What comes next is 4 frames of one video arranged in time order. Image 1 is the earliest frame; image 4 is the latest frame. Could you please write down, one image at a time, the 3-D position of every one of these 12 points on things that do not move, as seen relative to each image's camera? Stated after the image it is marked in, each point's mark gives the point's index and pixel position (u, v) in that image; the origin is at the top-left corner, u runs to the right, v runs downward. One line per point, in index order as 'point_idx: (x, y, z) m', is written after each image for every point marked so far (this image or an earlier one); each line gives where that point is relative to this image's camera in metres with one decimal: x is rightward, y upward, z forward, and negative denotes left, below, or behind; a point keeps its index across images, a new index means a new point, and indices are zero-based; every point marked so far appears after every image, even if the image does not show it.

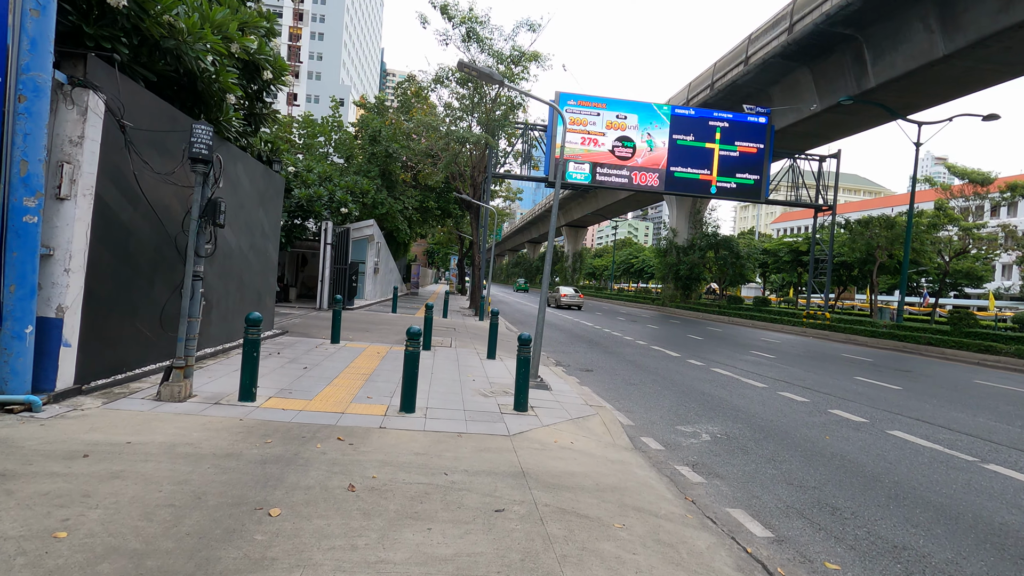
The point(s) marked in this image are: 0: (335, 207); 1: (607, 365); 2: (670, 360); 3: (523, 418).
0: (-6.5, +3.0, +19.7) m
1: (+2.3, -1.9, +12.9) m
2: (+4.2, -1.9, +14.4) m
3: (+0.1, -1.6, +6.5) m
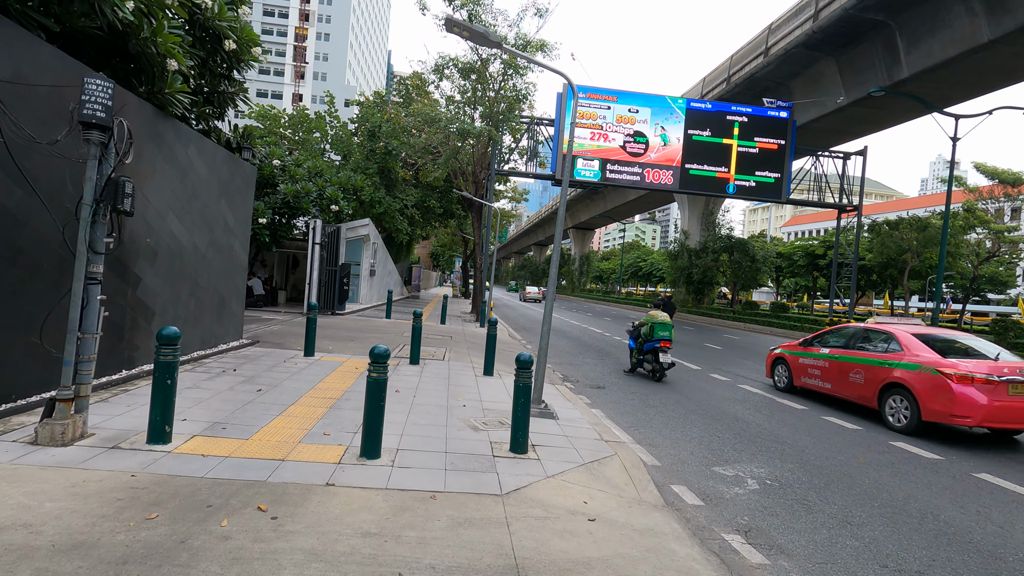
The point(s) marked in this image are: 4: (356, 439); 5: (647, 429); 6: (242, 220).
0: (-6.3, +2.9, +18.3) m
1: (+2.3, -2.0, +11.4) m
2: (+4.2, -2.1, +12.9) m
3: (+0.1, -1.6, +5.0) m
4: (-1.5, -1.5, +5.2) m
5: (+1.9, -2.0, +7.6) m
6: (-5.0, +1.3, +10.1) m
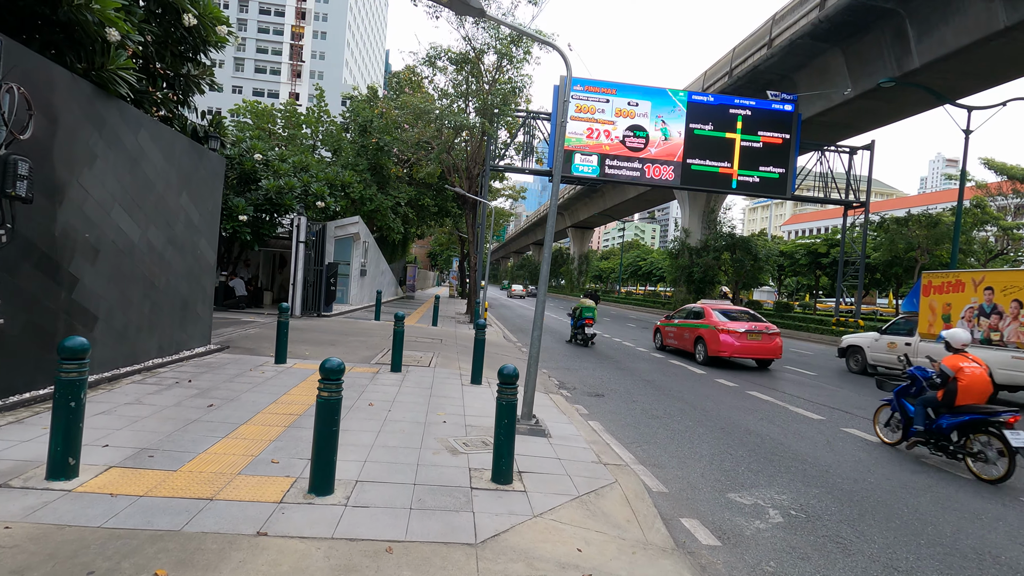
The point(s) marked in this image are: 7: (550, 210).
0: (-6.5, +2.8, +17.5) m
1: (+2.2, -2.0, +10.6) m
2: (+4.1, -2.1, +12.1) m
3: (-0.1, -1.6, +4.2) m
4: (-1.7, -1.5, +4.4) m
5: (+1.8, -2.0, +6.8) m
6: (-5.2, +1.2, +9.2) m
7: (+0.5, +1.1, +7.5) m
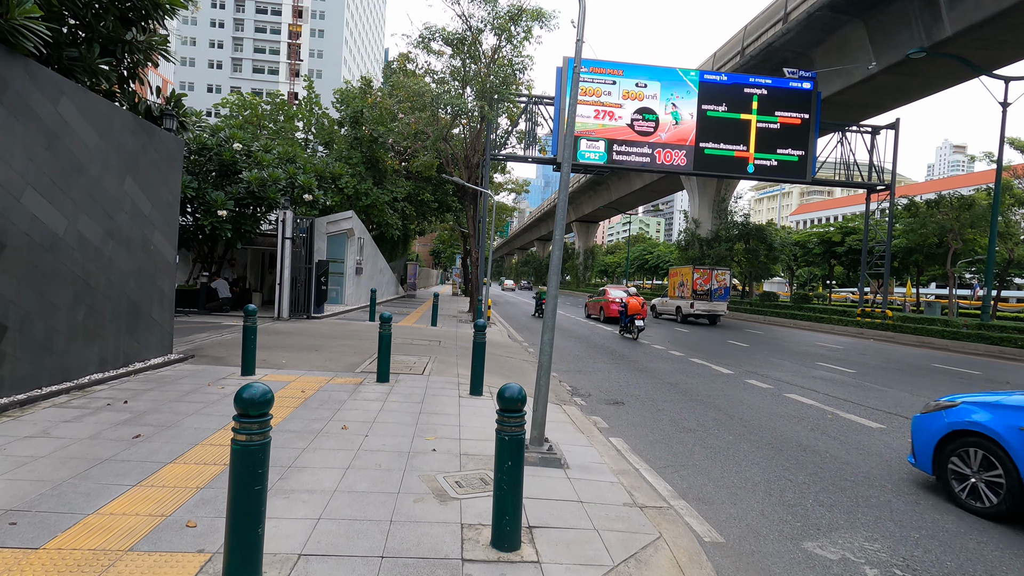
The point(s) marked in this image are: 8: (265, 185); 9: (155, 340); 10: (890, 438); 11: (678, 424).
0: (-6.5, +2.8, +16.3) m
1: (+2.3, -1.8, +9.3) m
2: (+4.2, -1.9, +10.8) m
3: (0.0, -1.6, +2.9) m
4: (-1.6, -1.4, +3.1) m
5: (+1.8, -1.9, +5.5) m
6: (-5.2, +1.2, +8.0) m
7: (+0.5, +1.2, +6.2) m
8: (-7.0, +2.9, +15.3) m
9: (-5.3, -0.8, +7.9) m
10: (+5.0, -2.0, +7.1) m
11: (+2.3, -1.9, +7.5) m
